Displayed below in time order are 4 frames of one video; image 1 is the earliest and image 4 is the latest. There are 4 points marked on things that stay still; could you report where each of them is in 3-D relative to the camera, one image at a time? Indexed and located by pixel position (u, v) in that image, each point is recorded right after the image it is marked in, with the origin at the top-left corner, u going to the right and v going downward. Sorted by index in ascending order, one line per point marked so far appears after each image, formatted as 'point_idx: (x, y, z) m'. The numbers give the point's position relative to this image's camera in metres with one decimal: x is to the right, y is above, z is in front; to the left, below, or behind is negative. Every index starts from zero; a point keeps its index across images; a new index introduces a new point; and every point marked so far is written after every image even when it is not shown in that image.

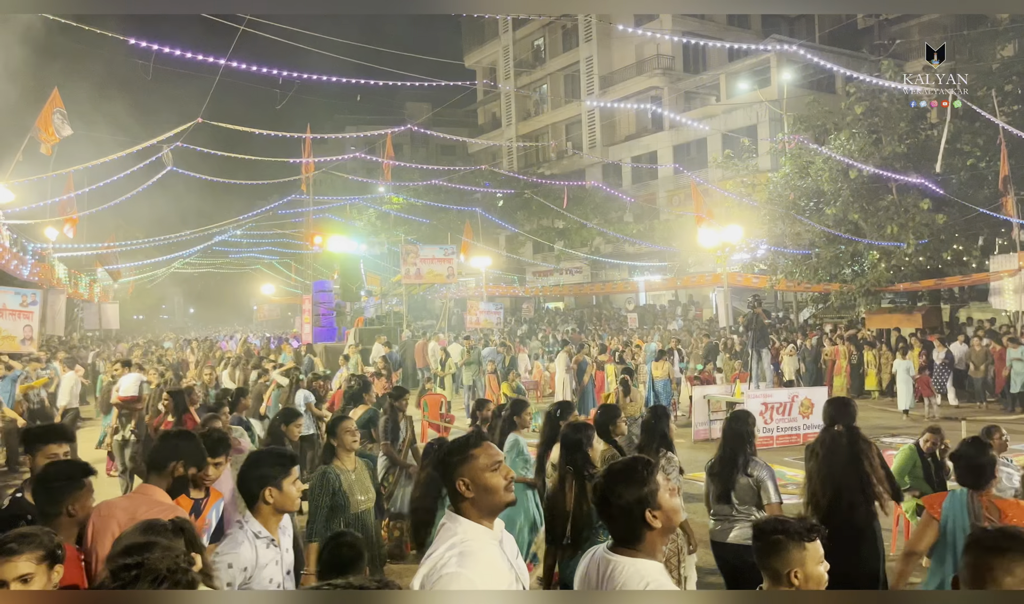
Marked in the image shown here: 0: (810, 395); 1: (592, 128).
0: (+1.8, -0.6, +4.8) m
1: (+0.8, +1.8, +8.2) m
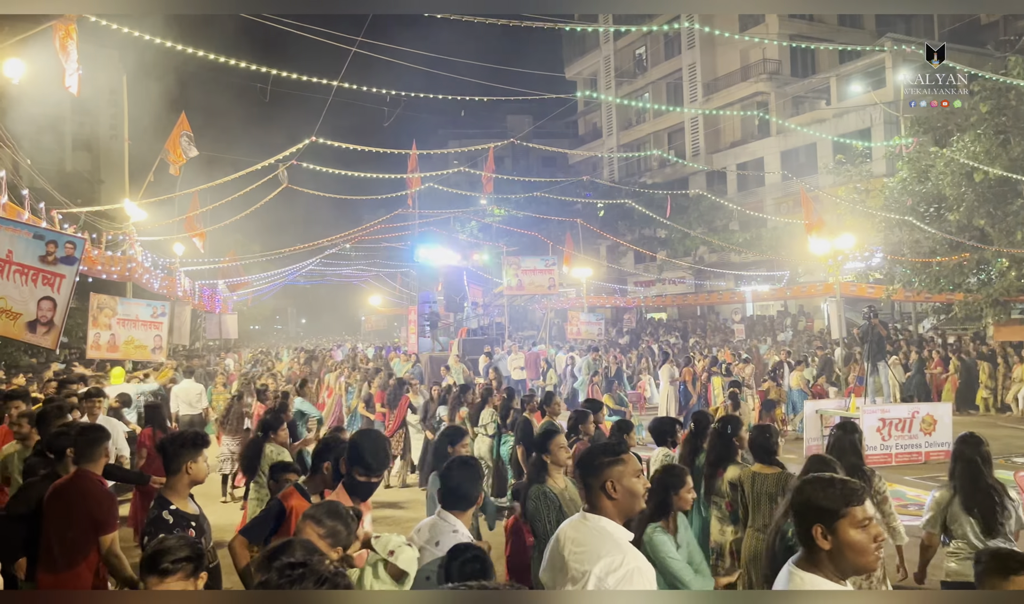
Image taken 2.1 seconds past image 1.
0: (+2.4, -0.6, +4.5) m
1: (+1.8, +1.7, +8.0) m
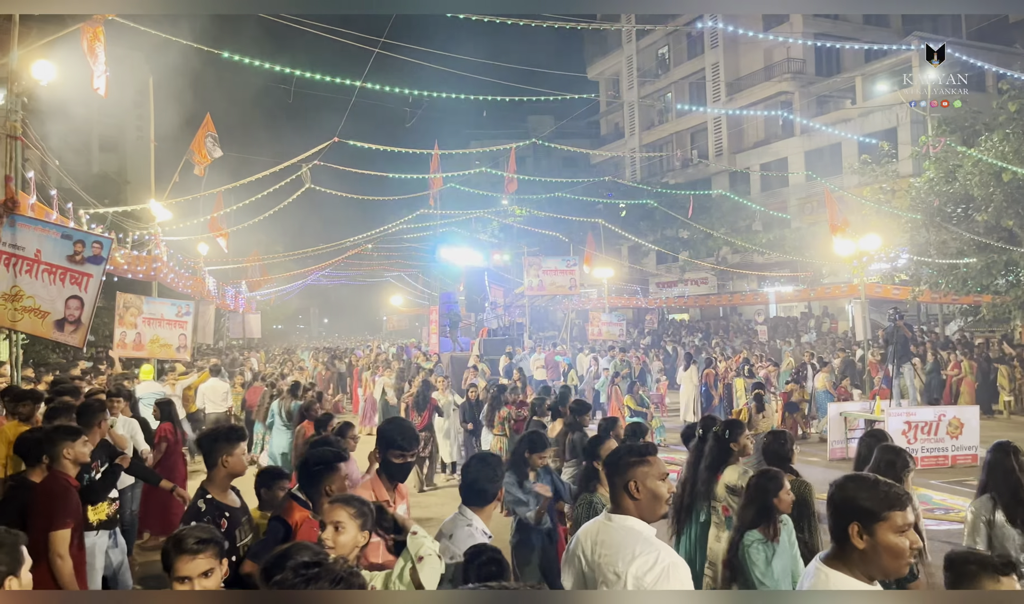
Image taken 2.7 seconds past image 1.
0: (+2.5, -0.6, +4.4) m
1: (+2.1, +1.7, +8.0) m
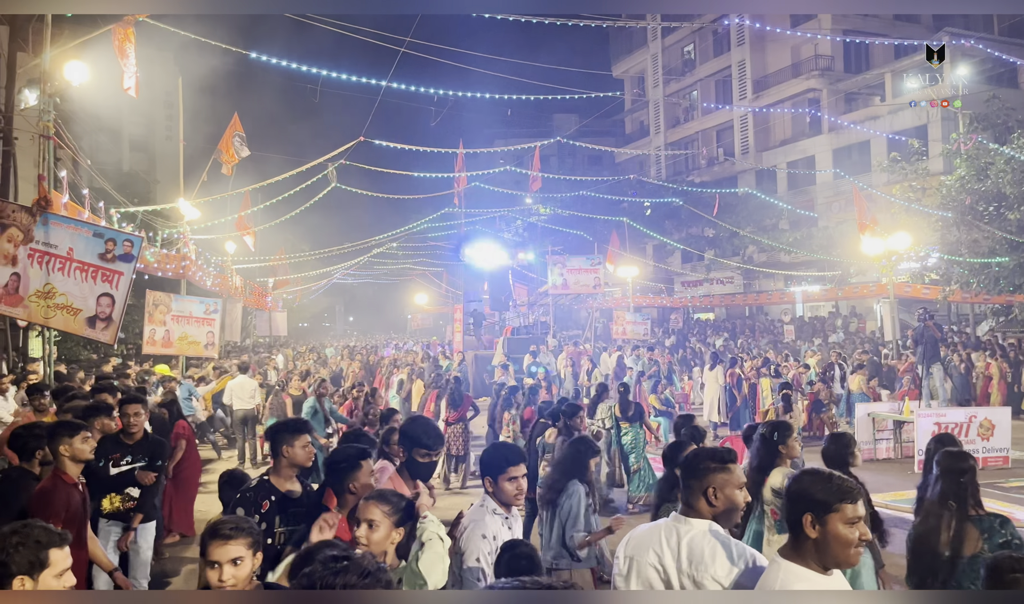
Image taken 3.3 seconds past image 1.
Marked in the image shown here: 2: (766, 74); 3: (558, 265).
0: (+2.6, -0.6, +4.4) m
1: (+2.3, +1.7, +7.9) m
2: (+2.1, +1.9, +6.8) m
3: (+0.4, +0.3, +7.5) m
